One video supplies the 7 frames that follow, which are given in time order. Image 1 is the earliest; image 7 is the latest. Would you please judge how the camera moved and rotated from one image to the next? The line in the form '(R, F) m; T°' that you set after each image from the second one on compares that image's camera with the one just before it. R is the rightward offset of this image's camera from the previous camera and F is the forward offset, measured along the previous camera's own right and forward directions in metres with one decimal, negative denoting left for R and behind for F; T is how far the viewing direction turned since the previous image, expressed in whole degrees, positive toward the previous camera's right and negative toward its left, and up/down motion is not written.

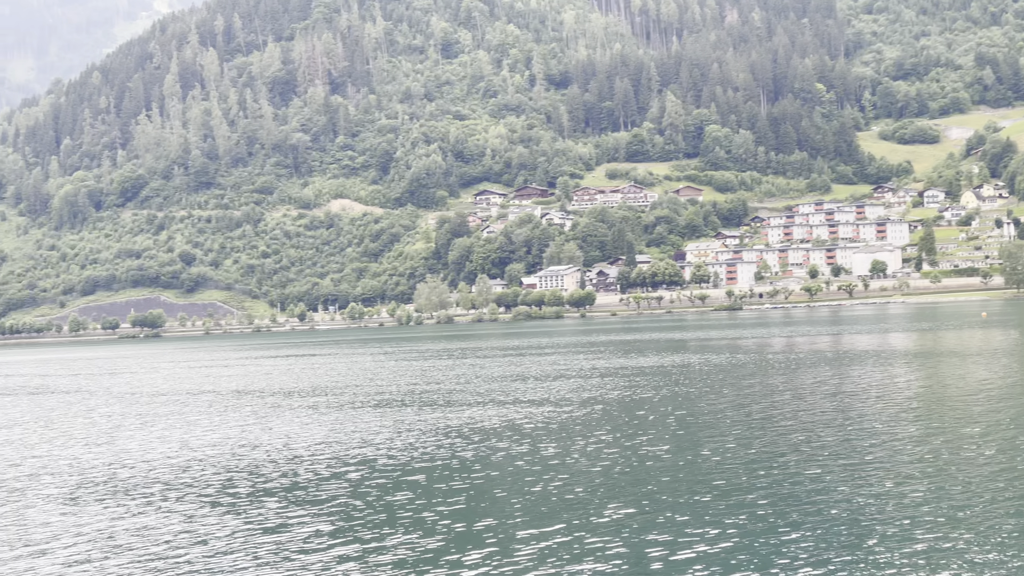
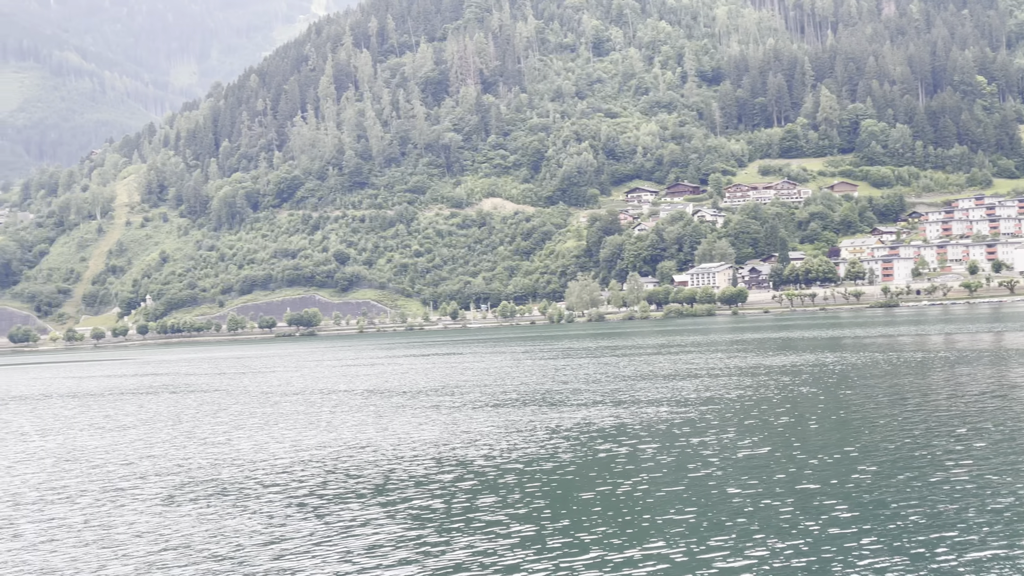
(+1.9, -0.4) m; -5°
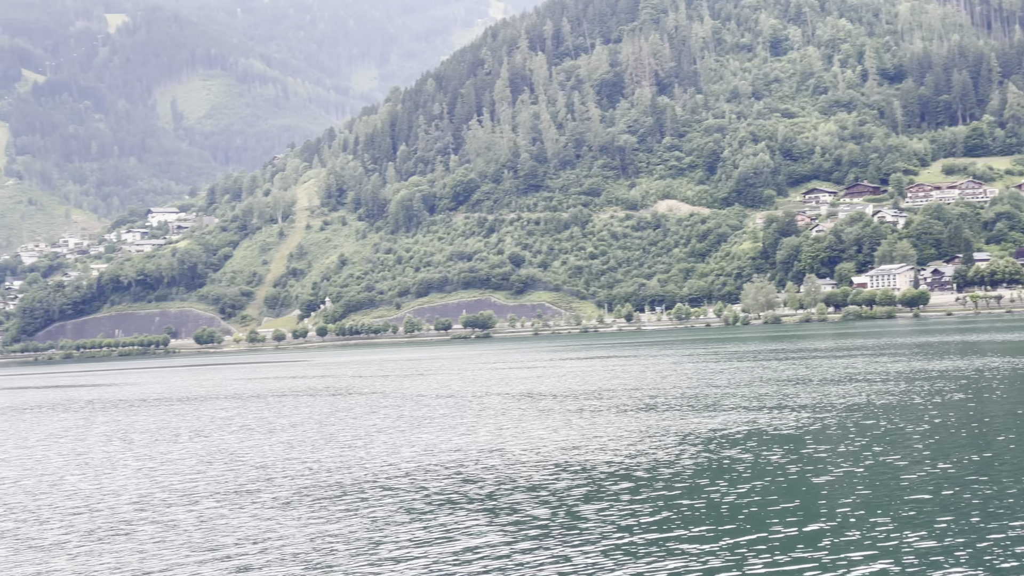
(+1.8, +0.1) m; -6°
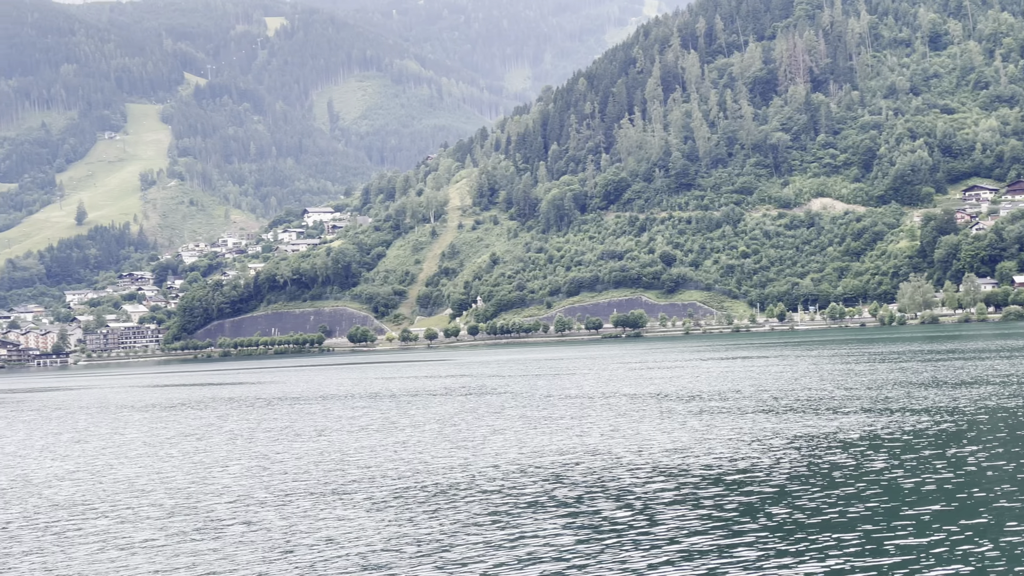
(+1.8, +0.2) m; -5°
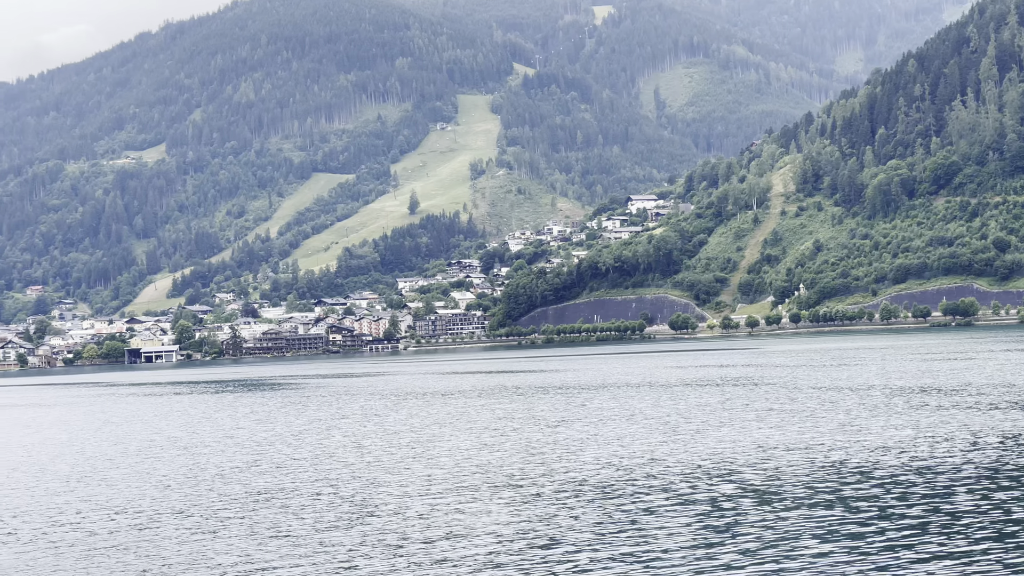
(+4.7, +0.9) m; -12°
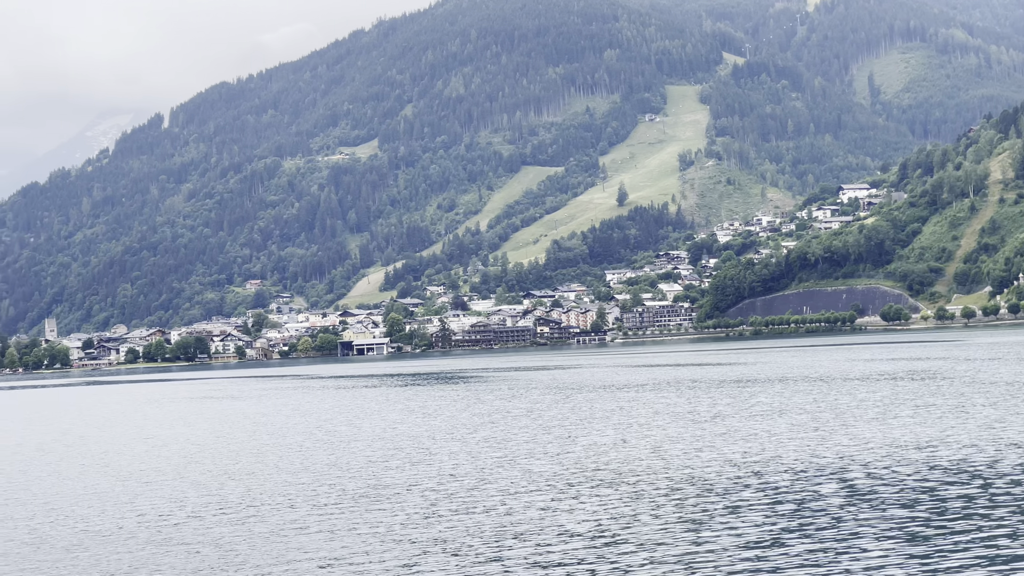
(+3.3, +0.5) m; -7°
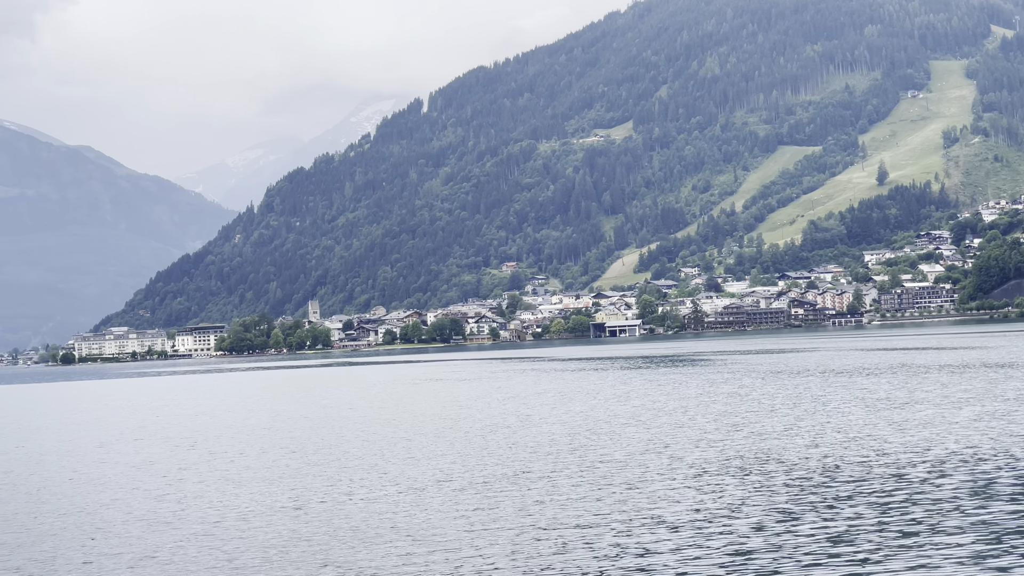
(+3.9, +1.2) m; -9°
